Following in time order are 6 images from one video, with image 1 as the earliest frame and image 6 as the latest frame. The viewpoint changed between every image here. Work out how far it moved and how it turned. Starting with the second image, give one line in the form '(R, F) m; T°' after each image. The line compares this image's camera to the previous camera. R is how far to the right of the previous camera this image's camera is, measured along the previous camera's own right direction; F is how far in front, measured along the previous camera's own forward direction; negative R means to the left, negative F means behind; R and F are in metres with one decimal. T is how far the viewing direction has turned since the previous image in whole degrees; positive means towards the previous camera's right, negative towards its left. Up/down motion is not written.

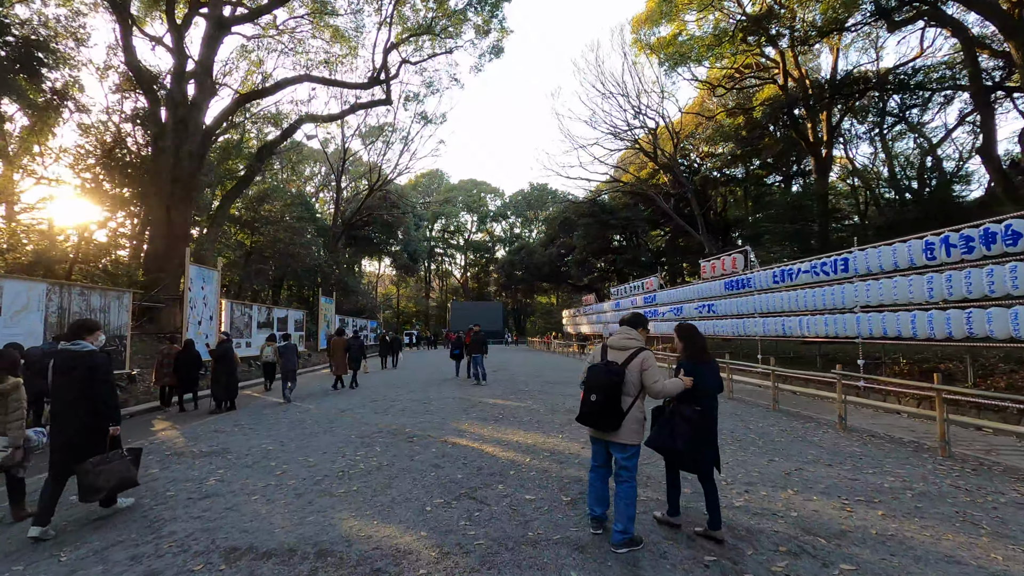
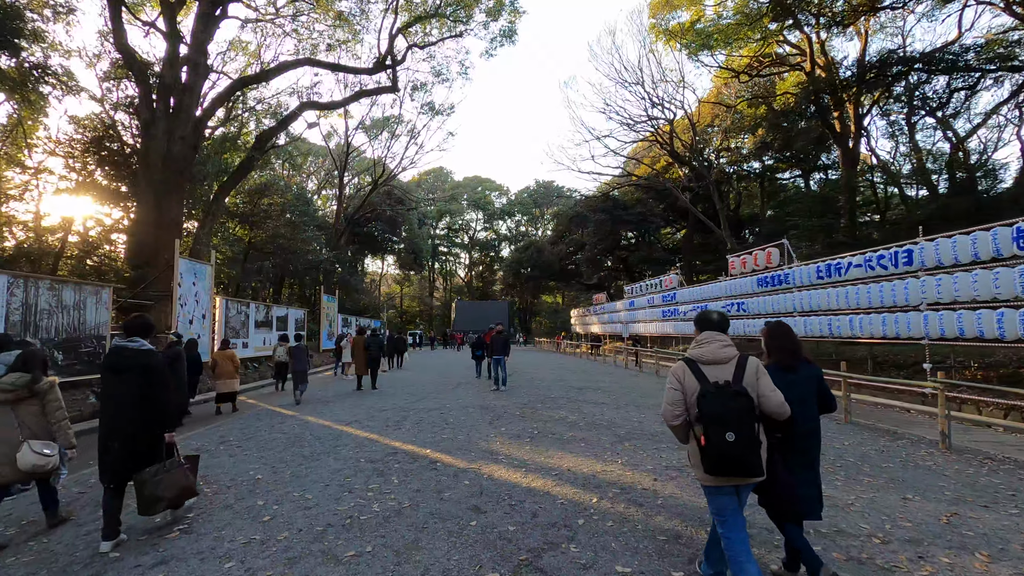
(-0.4, +1.1) m; 0°
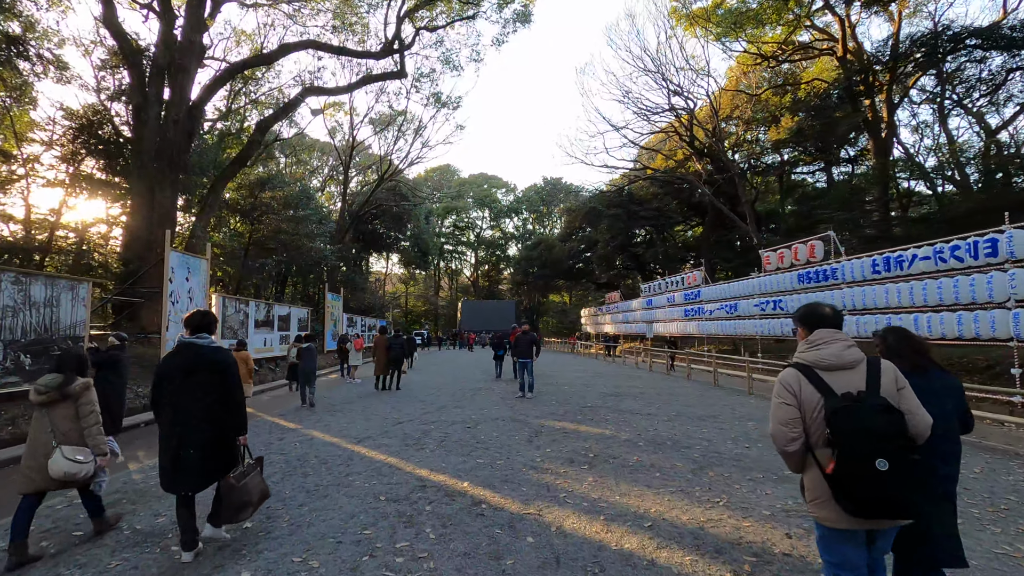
(-0.4, +1.1) m; 0°
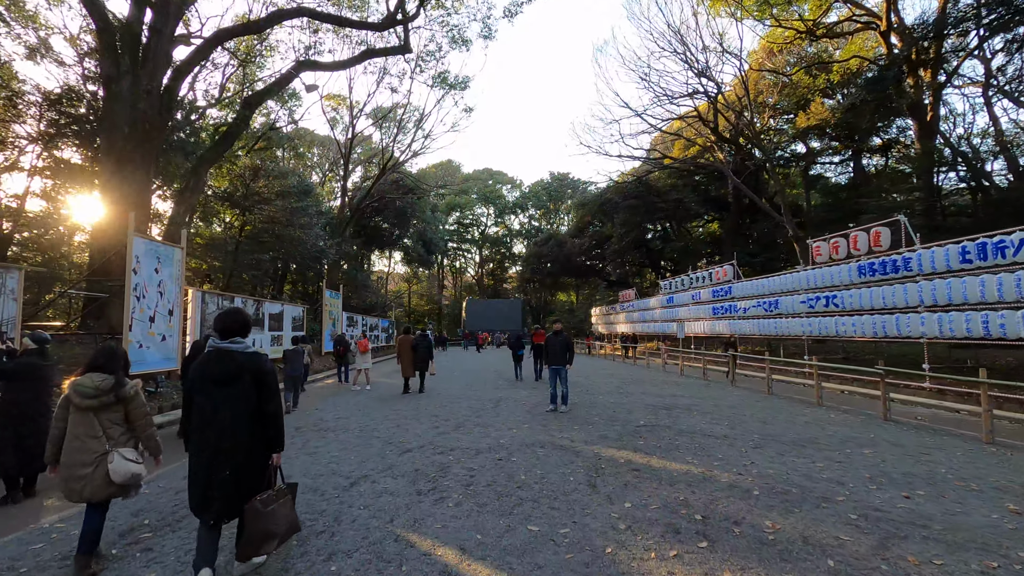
(-0.4, +1.7) m; 0°
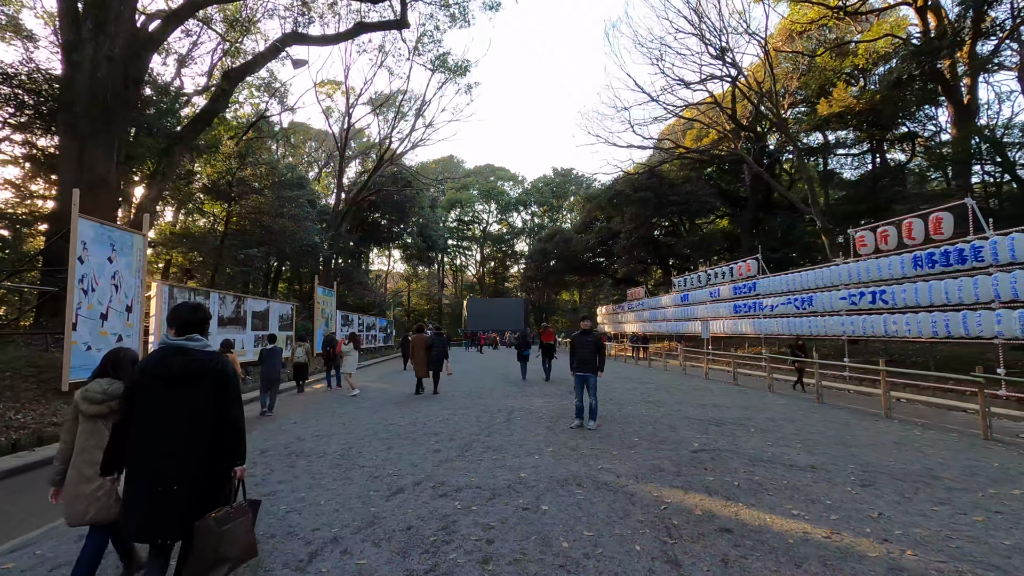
(-0.2, +1.4) m; 0°
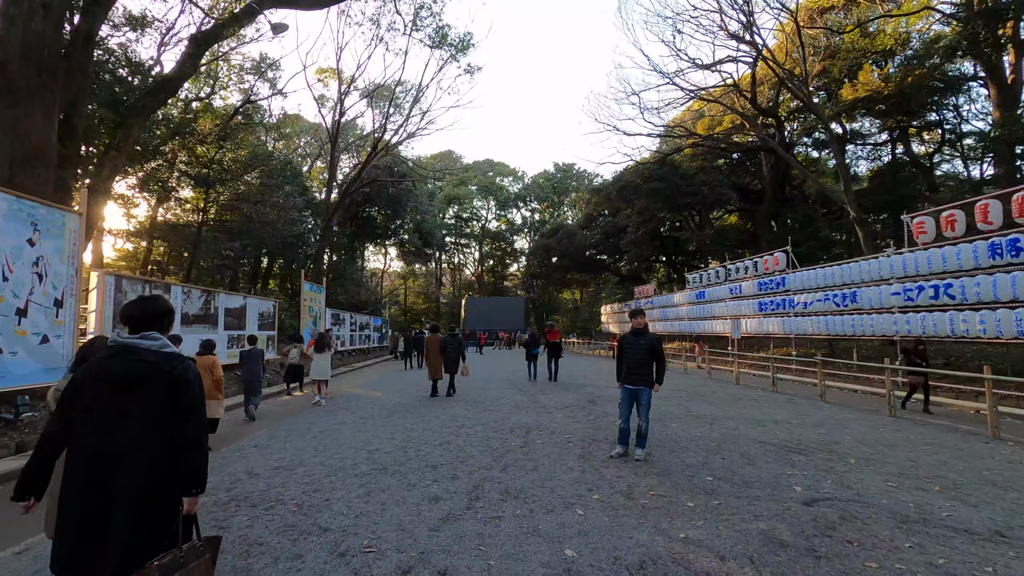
(-0.2, +1.6) m; 0°
